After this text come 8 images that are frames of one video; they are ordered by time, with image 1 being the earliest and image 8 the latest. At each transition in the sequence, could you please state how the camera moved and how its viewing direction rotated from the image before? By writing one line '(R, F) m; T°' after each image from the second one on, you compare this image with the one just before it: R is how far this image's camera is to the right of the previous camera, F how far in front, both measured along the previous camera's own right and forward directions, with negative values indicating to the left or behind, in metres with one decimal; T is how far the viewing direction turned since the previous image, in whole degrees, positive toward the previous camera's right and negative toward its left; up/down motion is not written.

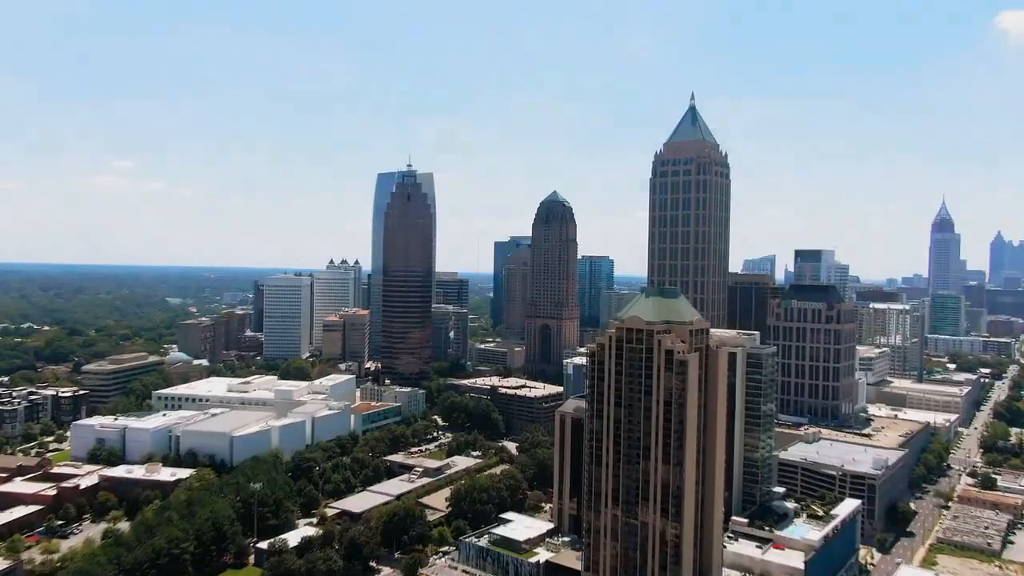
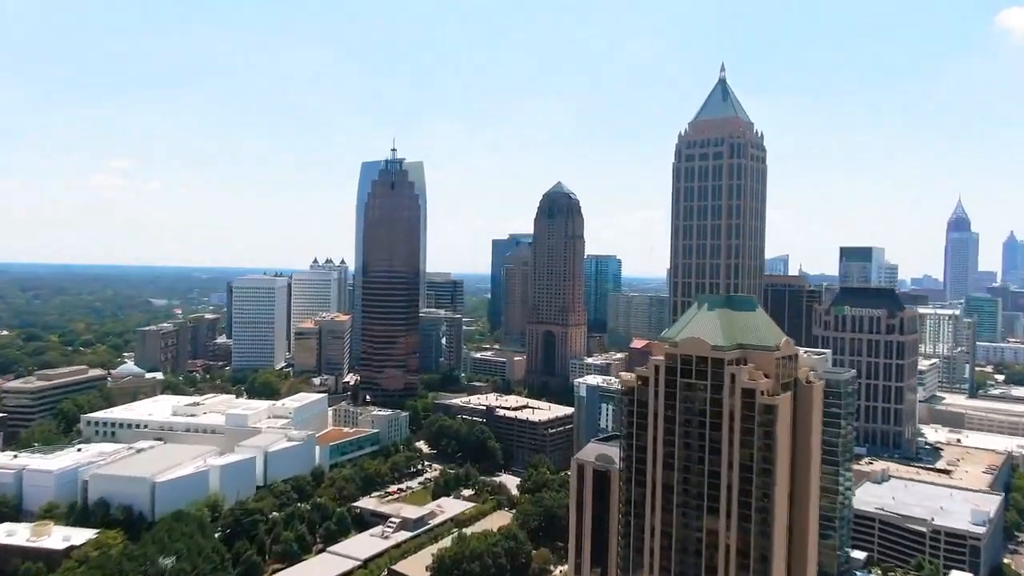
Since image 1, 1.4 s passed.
(-0.2, +18.6) m; 0°
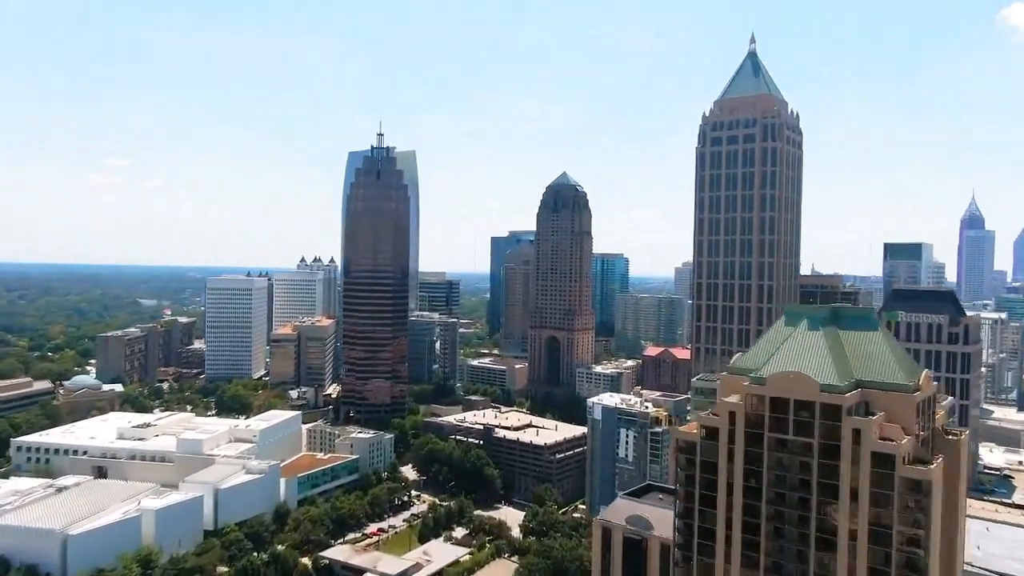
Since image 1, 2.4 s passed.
(-0.2, +13.5) m; 0°
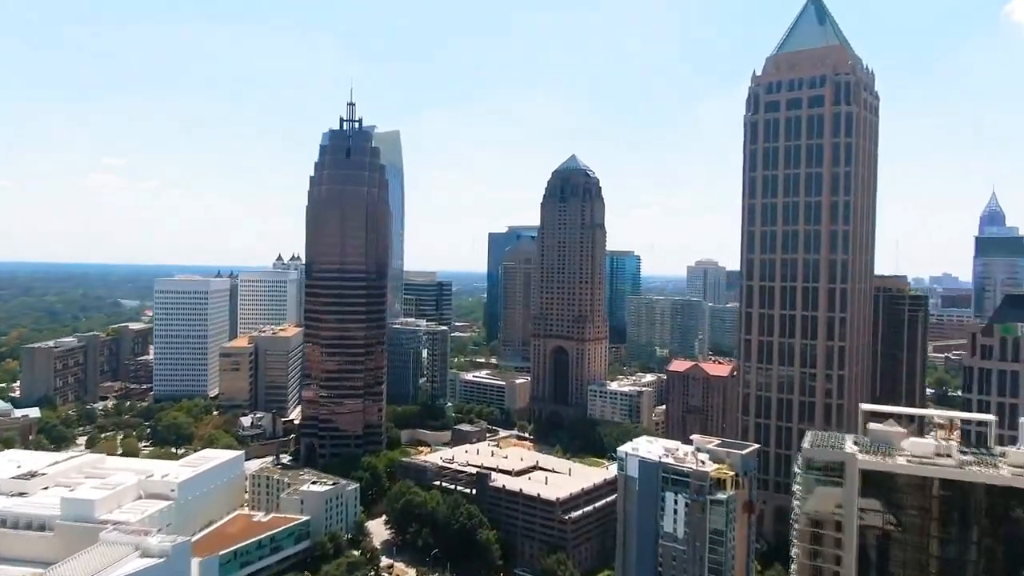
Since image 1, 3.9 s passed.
(-0.3, +20.2) m; 0°
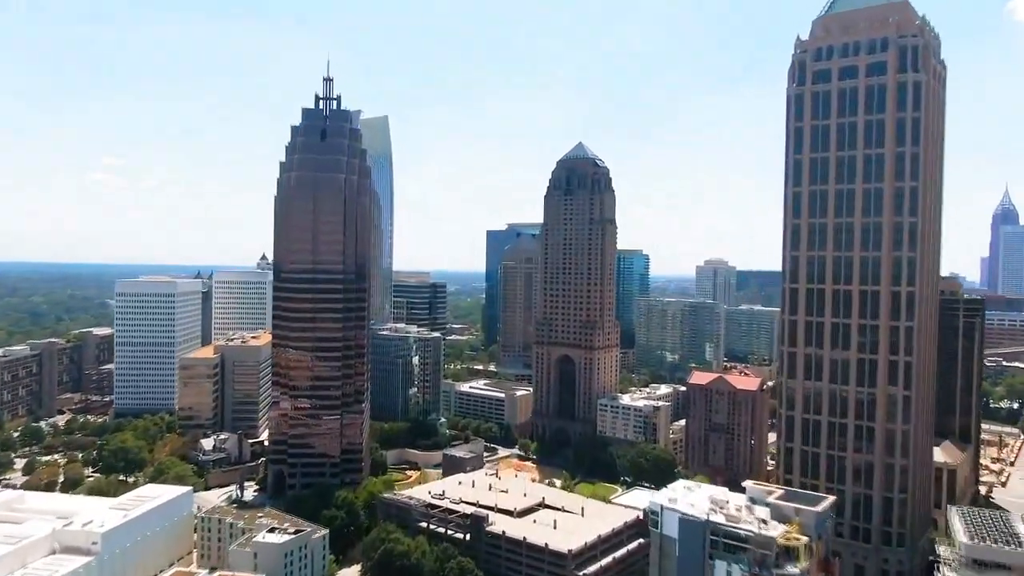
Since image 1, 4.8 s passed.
(-0.2, +11.8) m; 0°
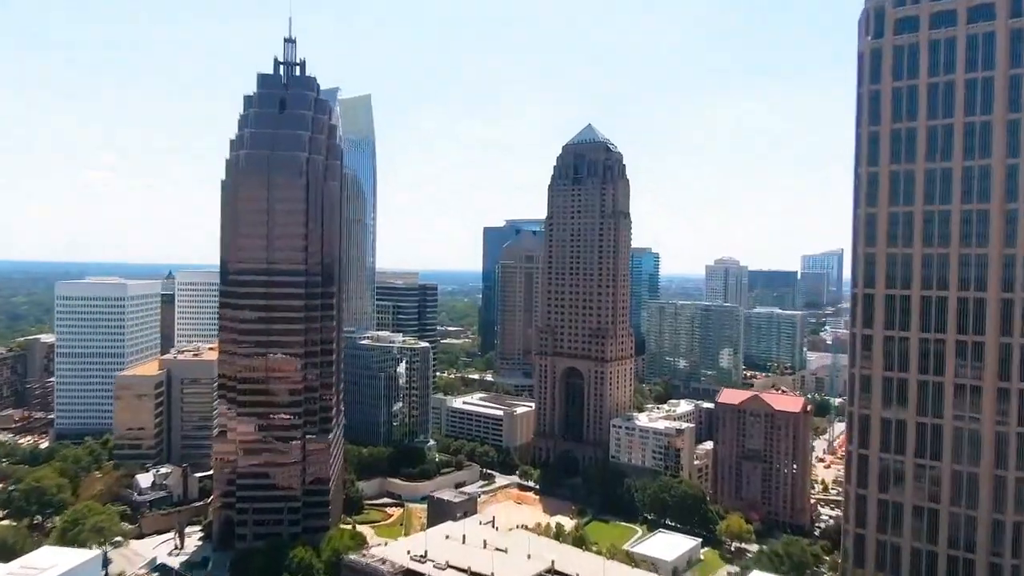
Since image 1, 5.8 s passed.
(-0.2, +13.6) m; 0°
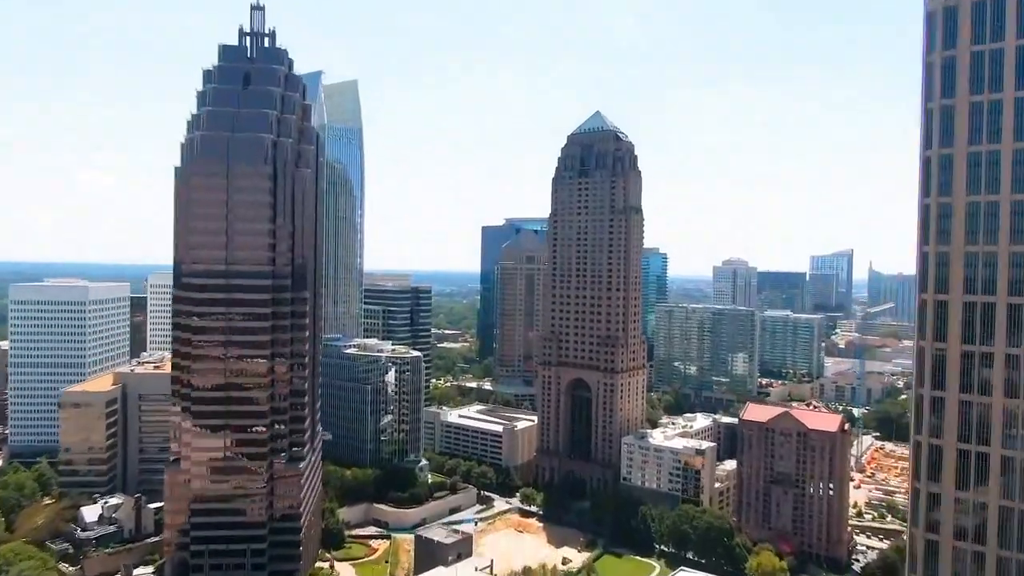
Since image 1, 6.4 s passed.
(-0.2, +8.6) m; 0°
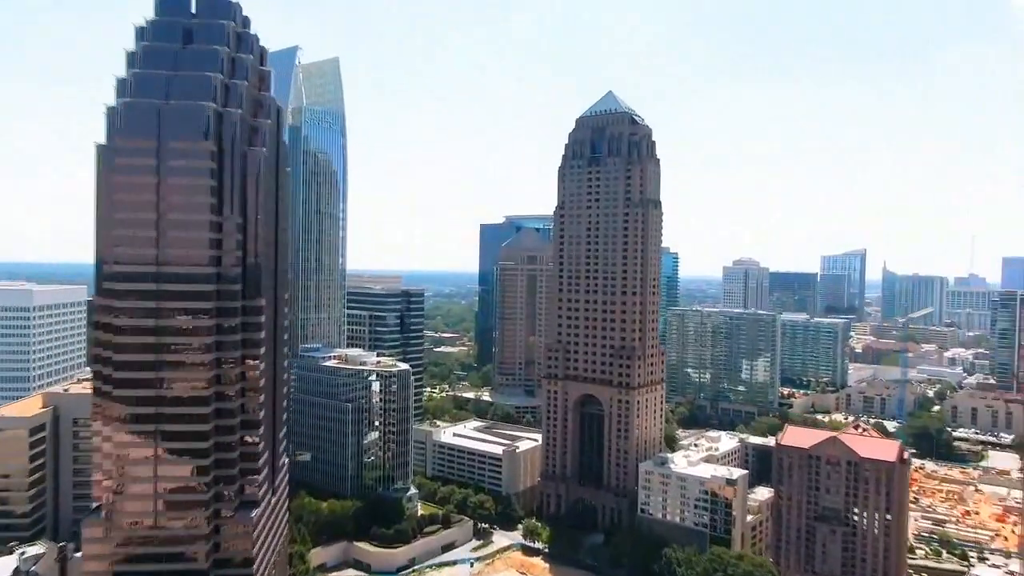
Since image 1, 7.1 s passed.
(-0.2, +10.1) m; 0°
